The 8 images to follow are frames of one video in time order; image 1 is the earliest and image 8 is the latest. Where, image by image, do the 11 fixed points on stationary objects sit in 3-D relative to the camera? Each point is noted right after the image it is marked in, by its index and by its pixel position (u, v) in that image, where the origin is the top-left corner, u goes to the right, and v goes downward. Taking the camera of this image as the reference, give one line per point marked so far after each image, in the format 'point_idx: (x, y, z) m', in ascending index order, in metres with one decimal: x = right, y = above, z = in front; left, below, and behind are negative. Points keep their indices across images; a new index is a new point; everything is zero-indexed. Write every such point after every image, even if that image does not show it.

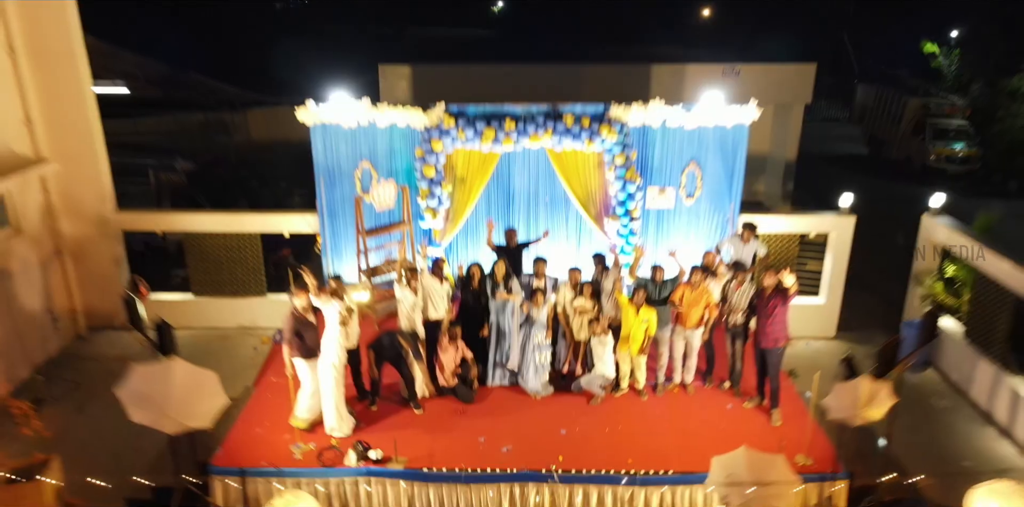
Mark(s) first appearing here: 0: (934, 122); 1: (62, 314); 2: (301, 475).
0: (+7.9, +2.4, +13.7) m
1: (-4.7, -0.6, +7.7) m
2: (-1.5, -1.5, +5.0) m
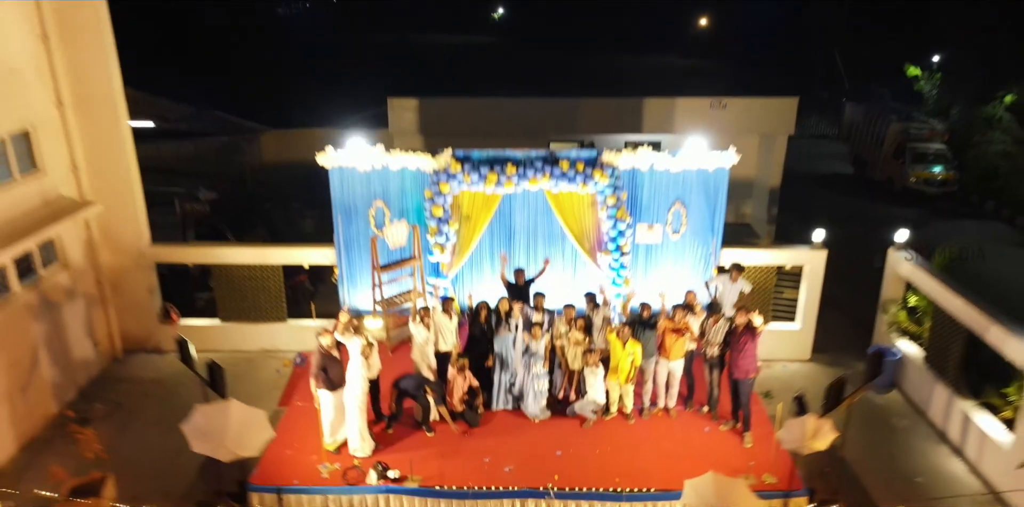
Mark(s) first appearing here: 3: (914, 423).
0: (+7.9, +2.1, +14.4) m
1: (-4.7, -1.0, +8.4) m
2: (-1.4, -1.9, +5.7) m
3: (+4.1, -1.7, +7.4) m
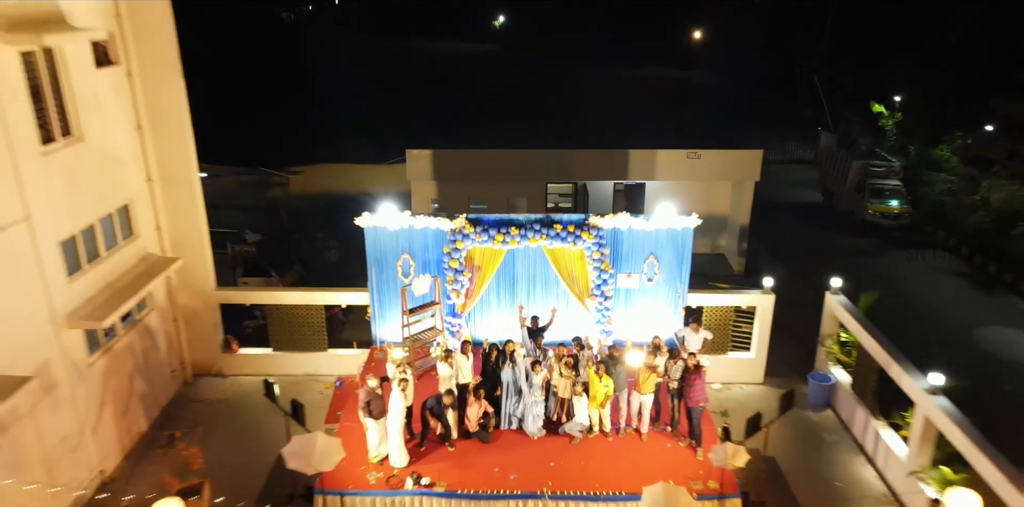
0: (+8.0, +1.6, +16.1) m
1: (-4.7, -1.5, +10.1) m
2: (-1.4, -2.5, +7.5) m
3: (+4.1, -2.3, +9.1) m
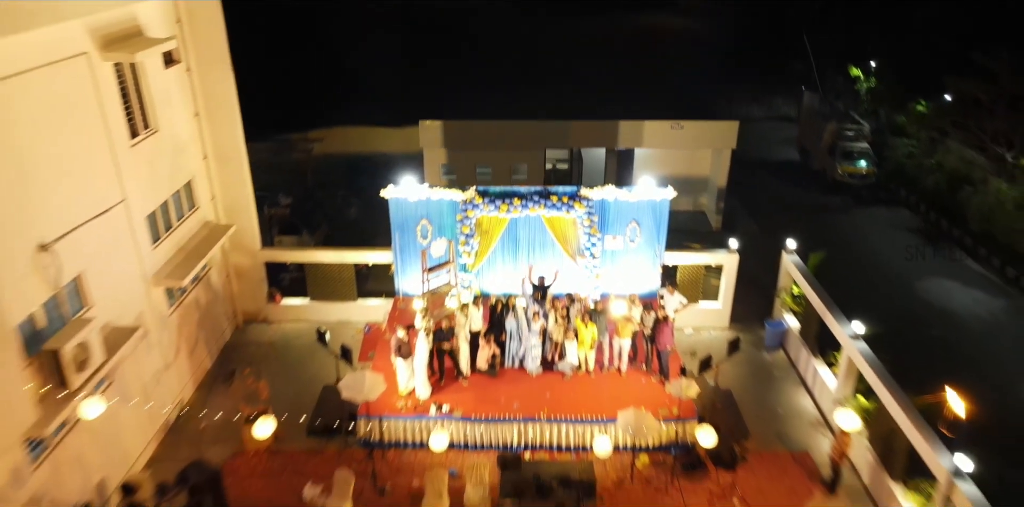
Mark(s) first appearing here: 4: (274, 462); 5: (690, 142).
0: (+8.0, +2.6, +17.7) m
1: (-4.6, -1.0, +12.0) m
2: (-1.4, -2.1, +9.4) m
3: (+4.2, -1.8, +11.0) m
4: (-3.0, -2.6, +9.2) m
5: (+3.7, +2.3, +15.2) m
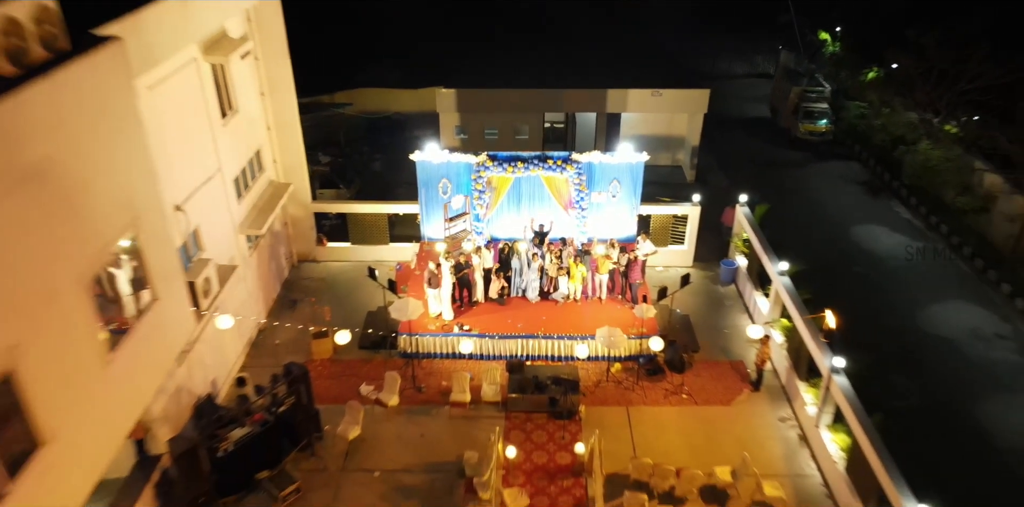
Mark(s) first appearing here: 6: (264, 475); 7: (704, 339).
0: (+8.1, +4.1, +20.1) m
1: (-4.5, 0.0, +14.8) m
2: (-1.3, -1.4, +12.3) m
3: (+4.2, -0.9, +13.9) m
4: (-2.9, -1.9, +12.2) m
5: (+3.8, +3.5, +17.7) m
6: (-3.4, -3.1, +10.0) m
7: (+3.4, -1.5, +12.9) m
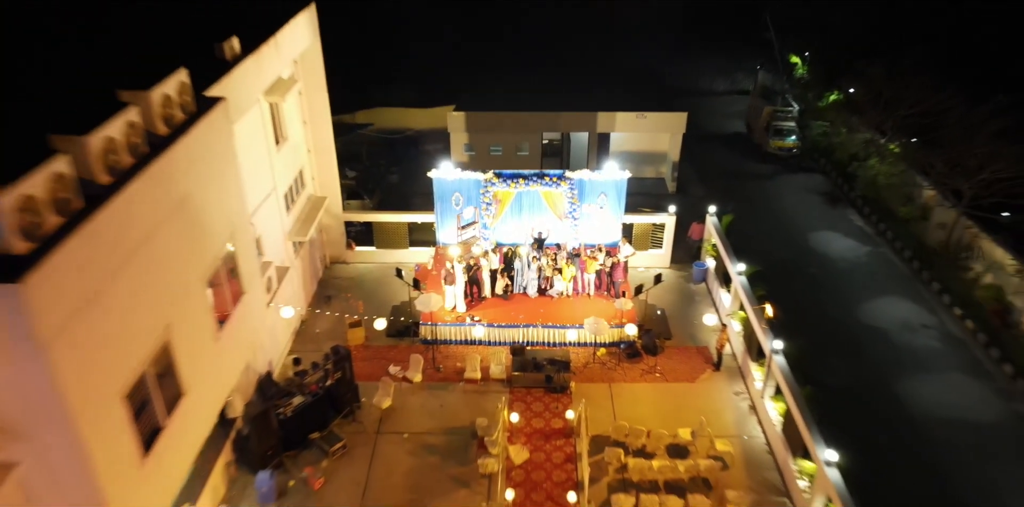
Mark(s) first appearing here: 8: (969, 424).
0: (+8.2, +4.0, +22.6) m
1: (-4.5, -0.1, +17.2) m
2: (-1.2, -1.5, +14.8) m
3: (+4.3, -1.0, +16.4) m
4: (-2.9, -2.0, +14.7) m
5: (+3.9, +3.5, +20.2) m
6: (-3.4, -3.1, +12.5) m
7: (+3.4, -1.5, +15.3) m
8: (+8.2, -3.1, +13.0) m
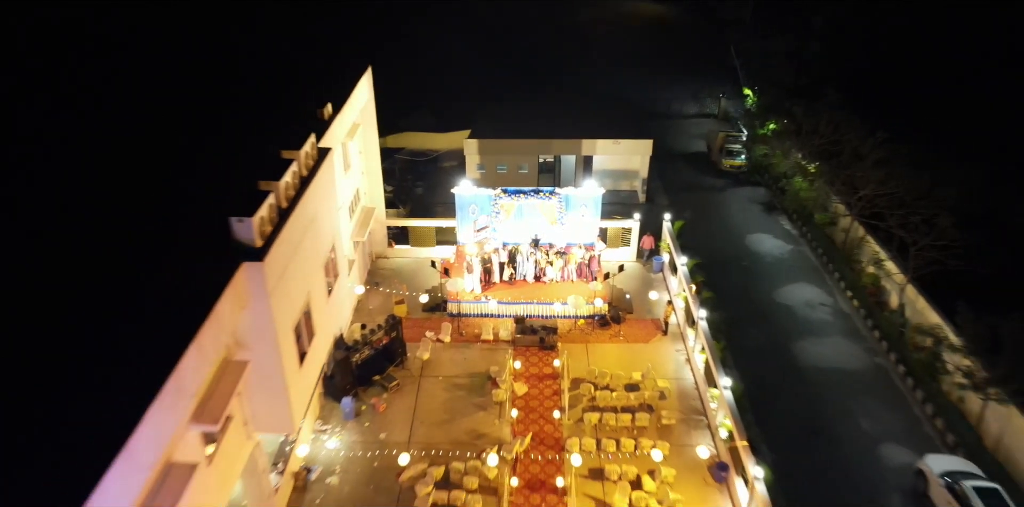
0: (+8.3, +4.1, +27.9) m
1: (-4.4, 0.0, +22.6) m
2: (-1.1, -1.4, +20.1) m
3: (+4.4, -0.9, +21.7) m
4: (-2.8, -1.9, +20.0) m
5: (+4.0, +3.6, +25.5) m
6: (-3.3, -3.0, +17.8) m
7: (+3.5, -1.4, +20.7) m
8: (+8.3, -3.0, +18.3) m
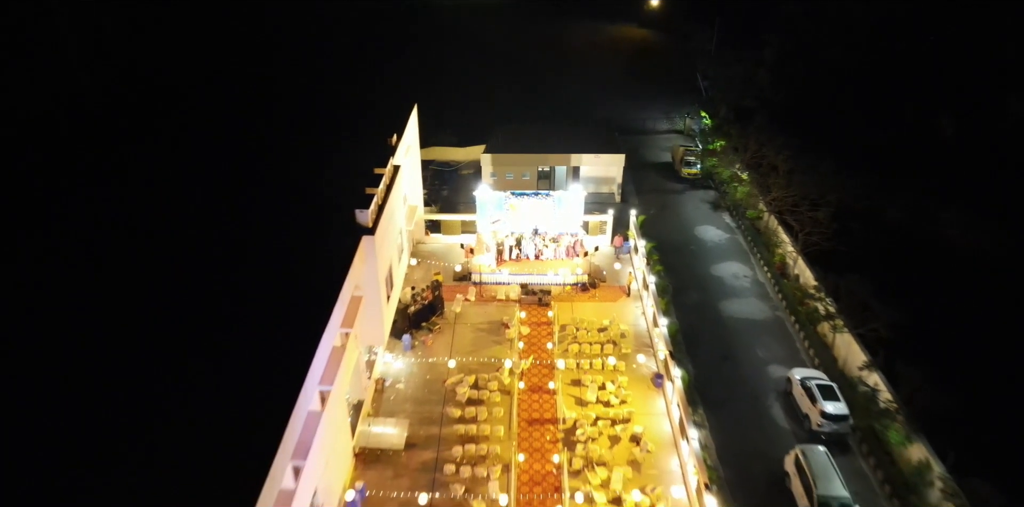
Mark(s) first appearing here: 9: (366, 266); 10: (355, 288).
0: (+8.5, +4.6, +35.7) m
1: (-4.1, +0.6, +30.4) m
2: (-0.9, -0.8, +27.9) m
3: (+4.6, -0.3, +29.5) m
4: (-2.5, -1.3, +27.8) m
5: (+4.2, +4.1, +33.3) m
6: (-3.0, -2.5, +25.6) m
7: (+3.8, -0.9, +28.4) m
8: (+8.5, -2.4, +26.1) m
9: (-3.9, -0.4, +19.3) m
10: (-4.2, -0.9, +19.3) m
